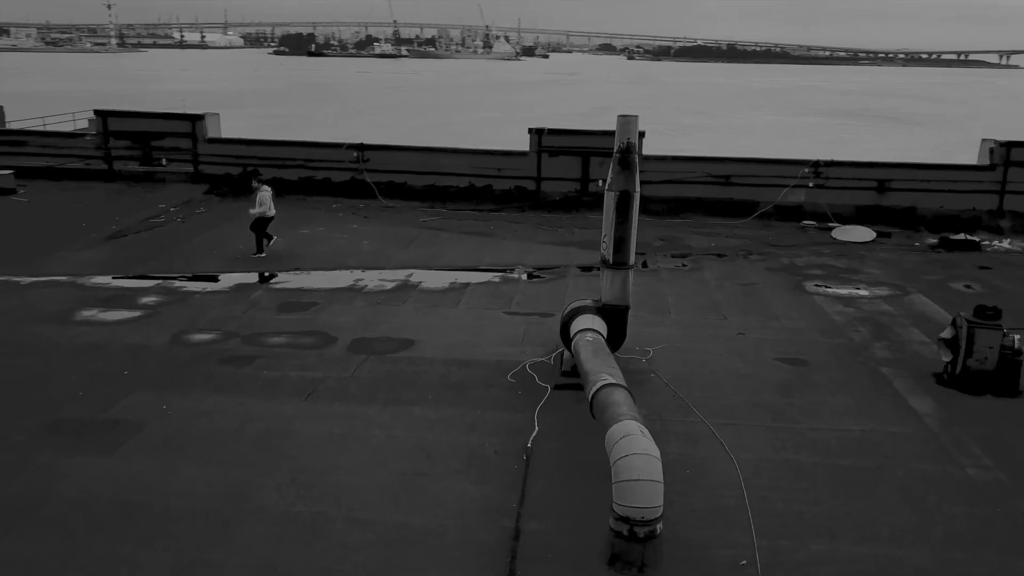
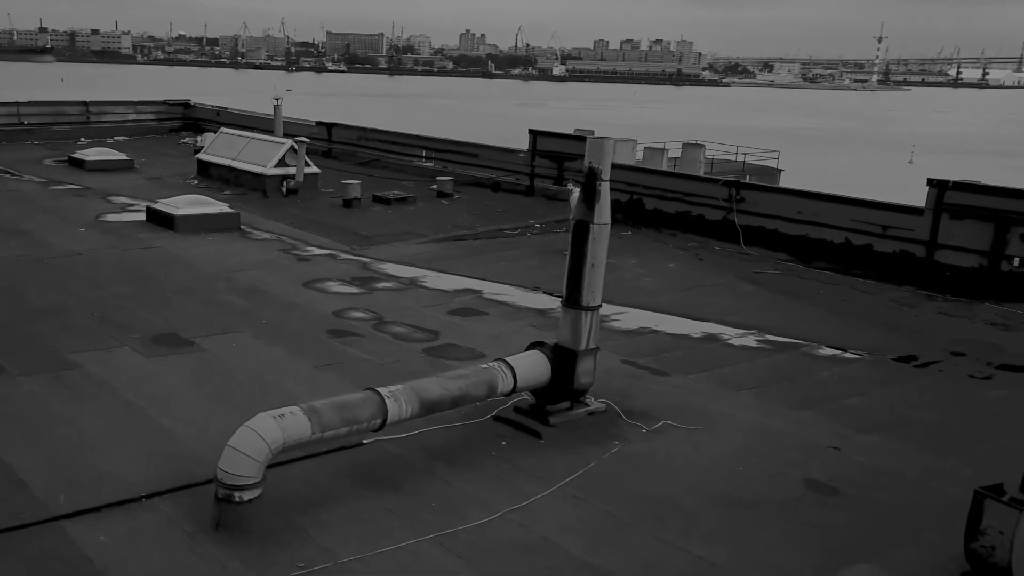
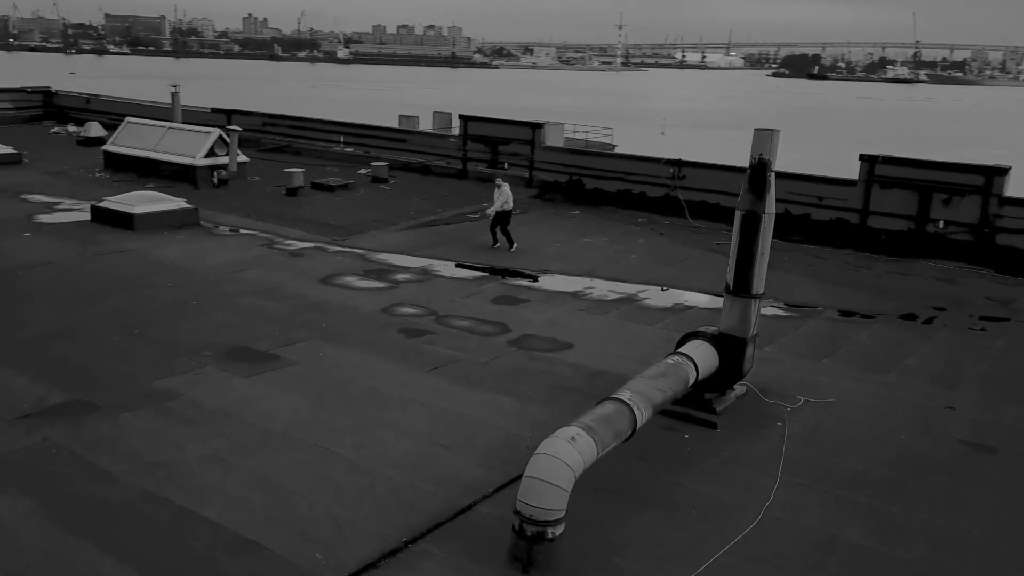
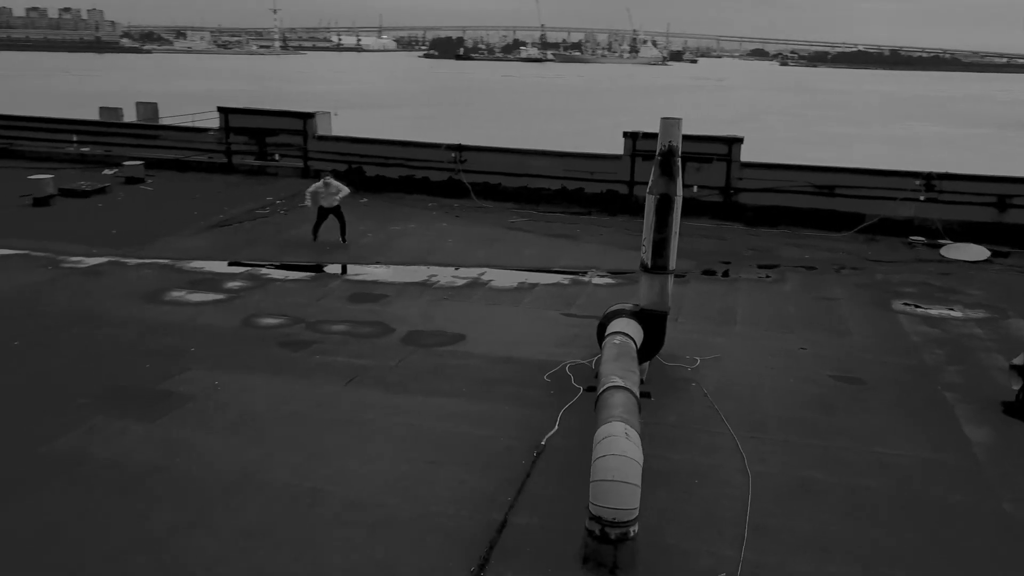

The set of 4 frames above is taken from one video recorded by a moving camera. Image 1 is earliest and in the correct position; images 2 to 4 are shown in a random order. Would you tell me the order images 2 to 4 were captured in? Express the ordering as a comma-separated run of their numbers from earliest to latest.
4, 3, 2
